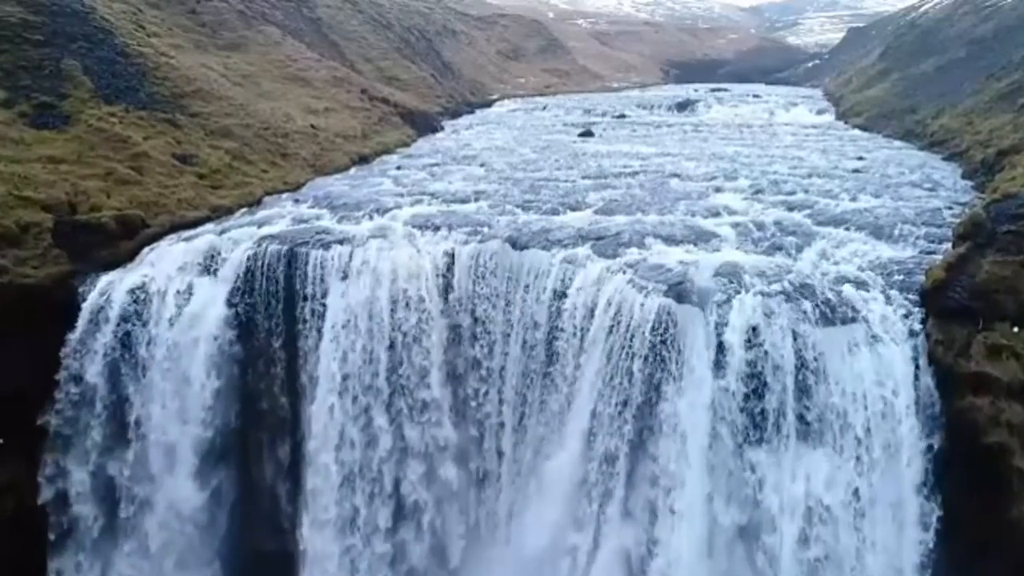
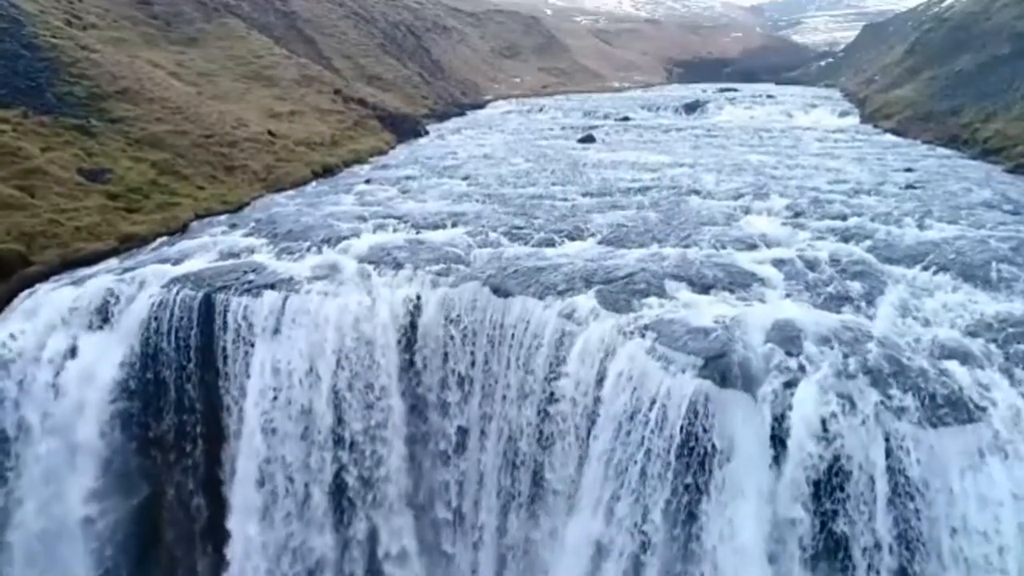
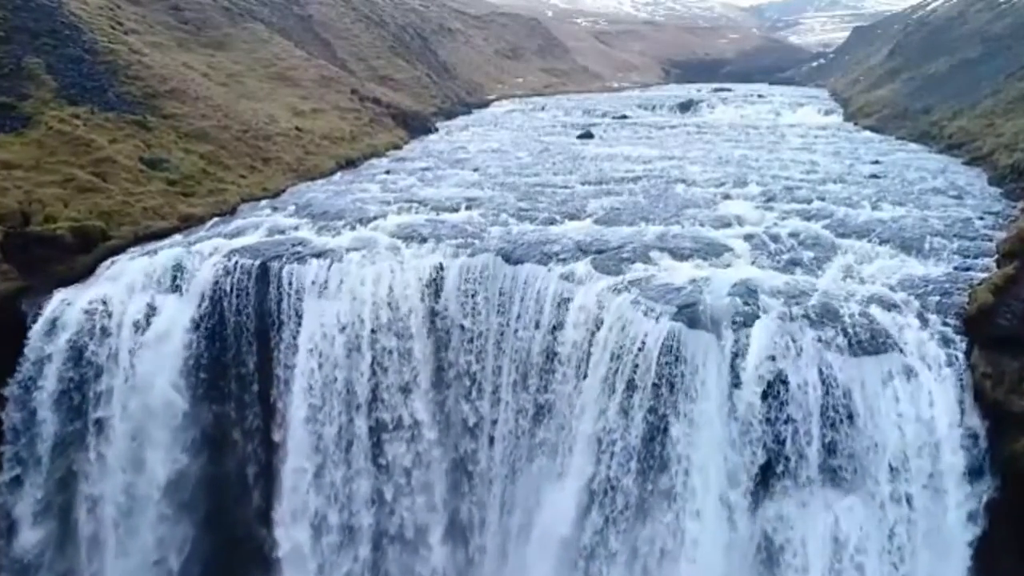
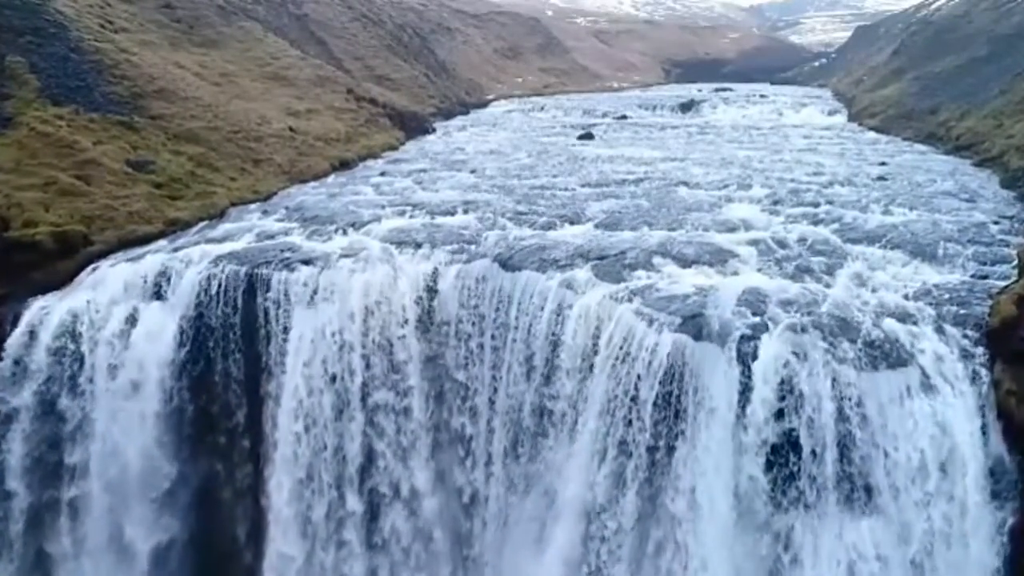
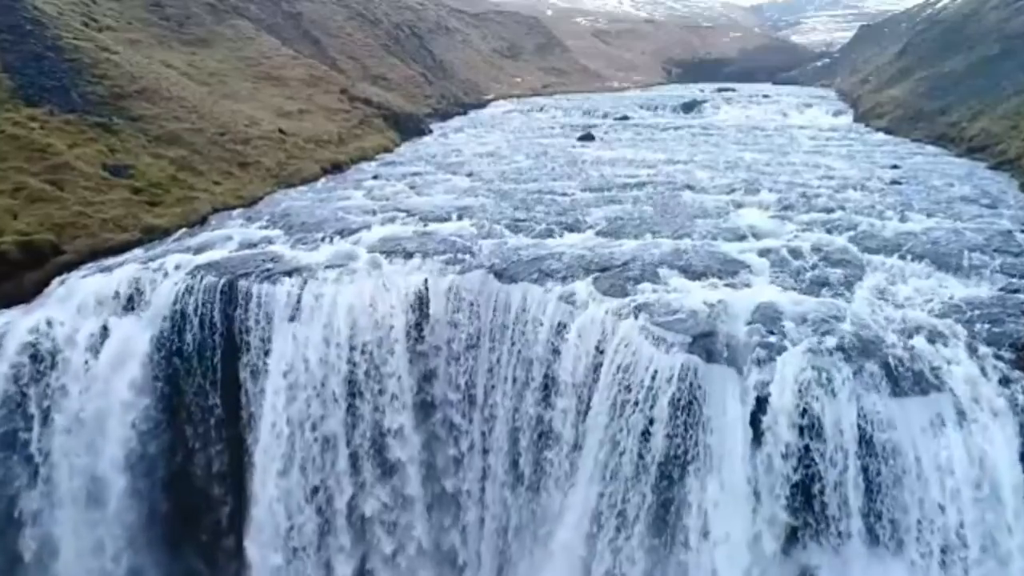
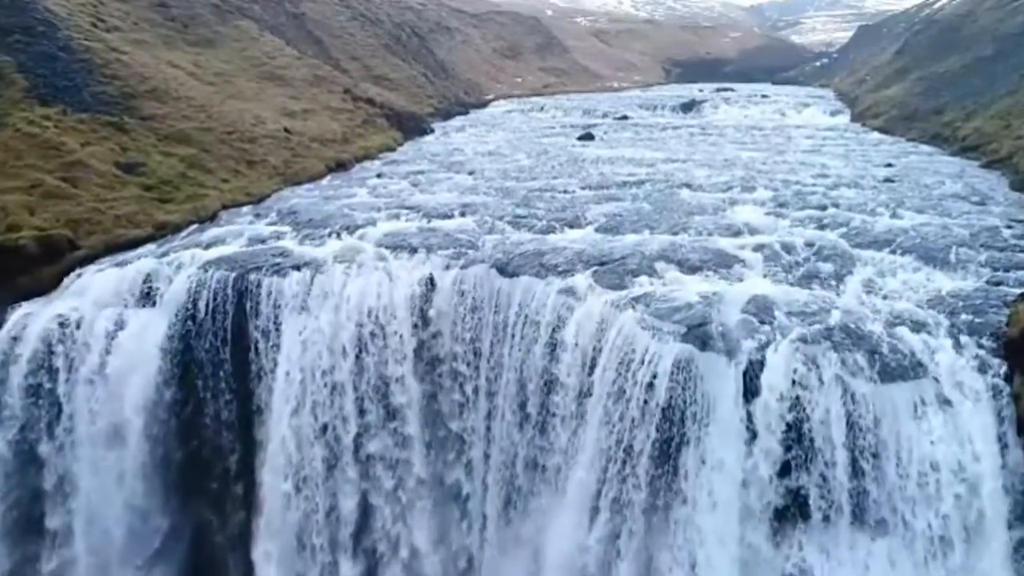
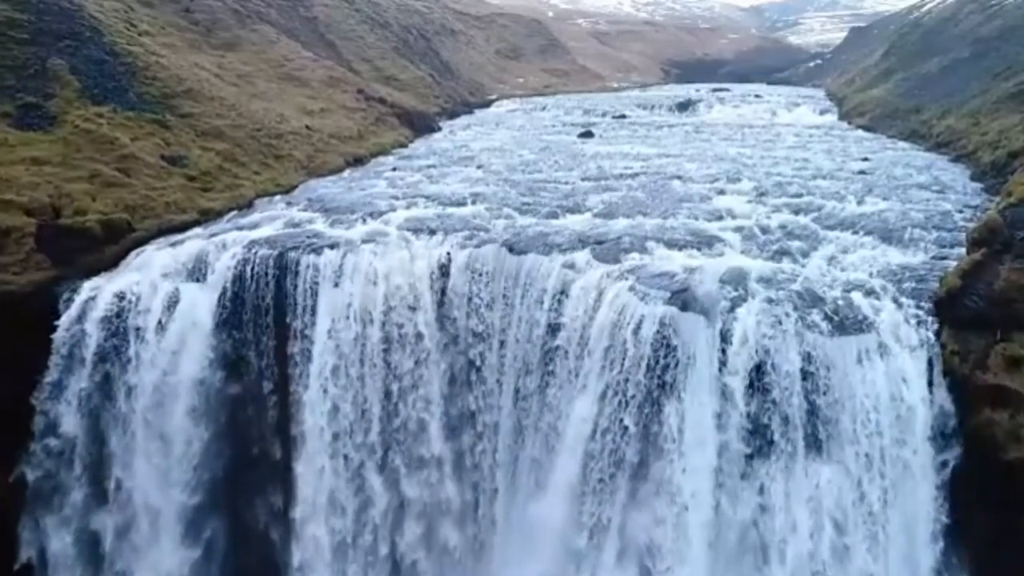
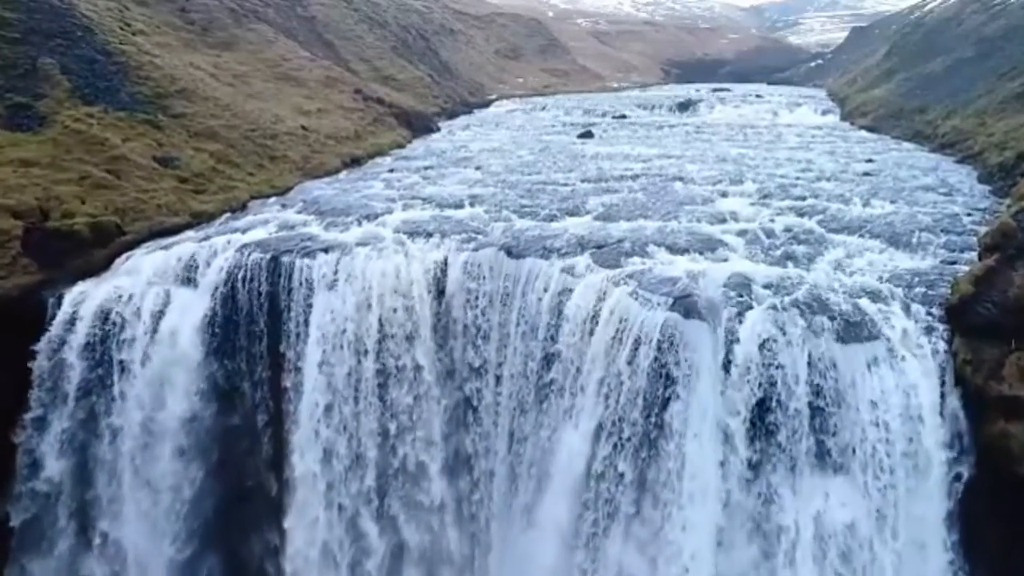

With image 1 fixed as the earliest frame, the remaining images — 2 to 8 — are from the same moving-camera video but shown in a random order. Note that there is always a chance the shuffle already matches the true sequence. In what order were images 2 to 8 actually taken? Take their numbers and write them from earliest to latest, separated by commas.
7, 8, 3, 4, 6, 5, 2
